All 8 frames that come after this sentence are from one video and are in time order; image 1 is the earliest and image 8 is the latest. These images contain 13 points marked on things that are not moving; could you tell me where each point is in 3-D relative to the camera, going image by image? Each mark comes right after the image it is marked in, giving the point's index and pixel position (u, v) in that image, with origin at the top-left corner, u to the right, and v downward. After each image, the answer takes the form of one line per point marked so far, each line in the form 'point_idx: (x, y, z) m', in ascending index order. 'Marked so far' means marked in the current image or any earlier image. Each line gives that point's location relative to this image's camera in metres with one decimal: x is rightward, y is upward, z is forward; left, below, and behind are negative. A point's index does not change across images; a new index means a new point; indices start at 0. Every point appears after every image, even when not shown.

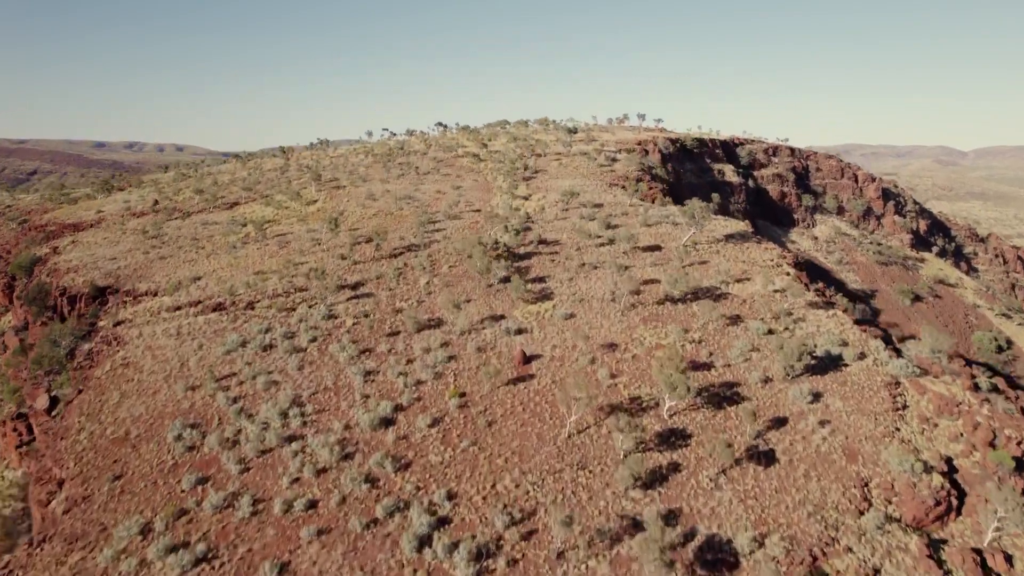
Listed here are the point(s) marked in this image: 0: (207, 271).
0: (-8.8, +0.5, +19.4) m
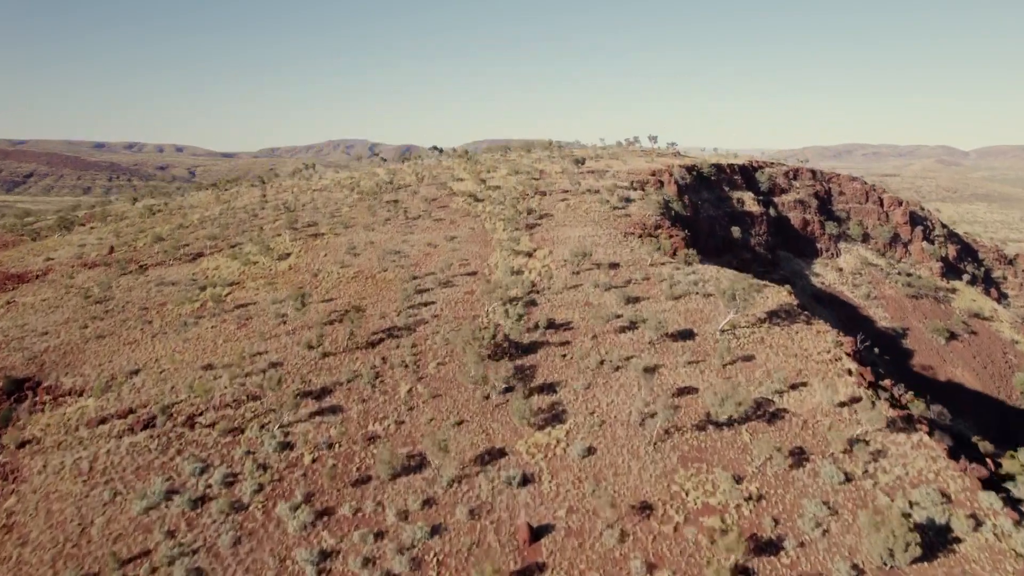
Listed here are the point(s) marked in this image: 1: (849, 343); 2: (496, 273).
0: (-8.7, -1.8, +16.1) m
1: (+8.0, -1.3, +16.0) m
2: (-0.5, +0.4, +19.7) m
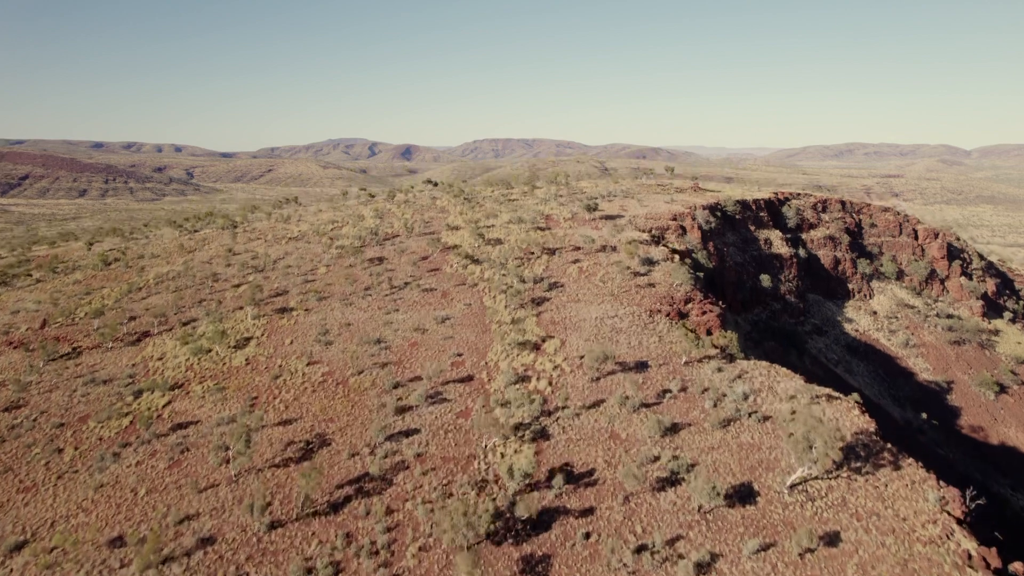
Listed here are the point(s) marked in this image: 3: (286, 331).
0: (-8.6, -4.4, +12.4) m
1: (+8.1, -3.9, +12.2) m
2: (-0.4, -2.2, +15.9) m
3: (-6.5, -1.2, +19.2) m
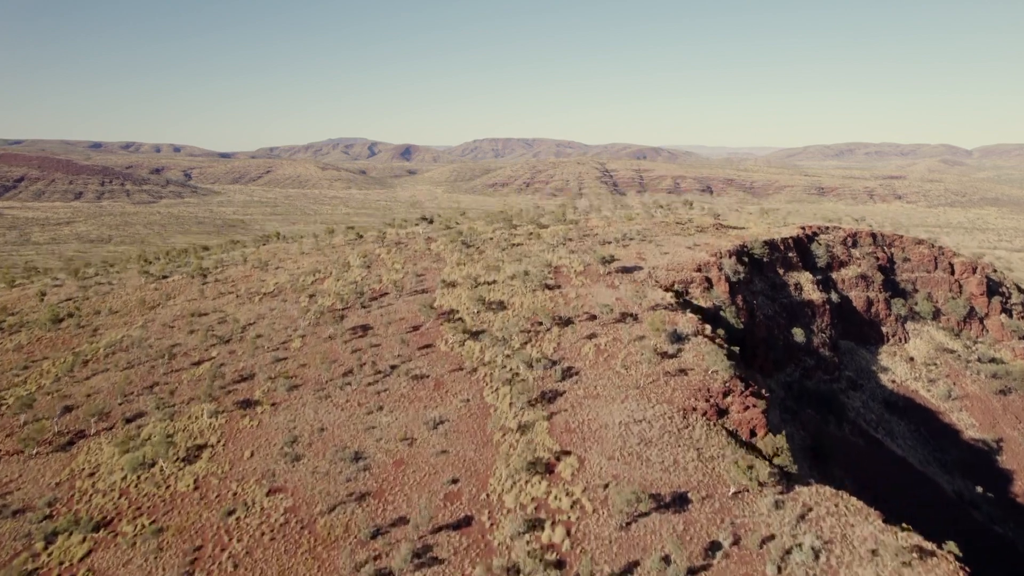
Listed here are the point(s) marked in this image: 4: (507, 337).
0: (-8.5, -6.7, +9.1) m
1: (+8.3, -6.2, +9.0) m
2: (-0.2, -4.5, +12.7) m
3: (-6.3, -3.5, +15.9) m
4: (-0.2, -1.4, +19.3) m
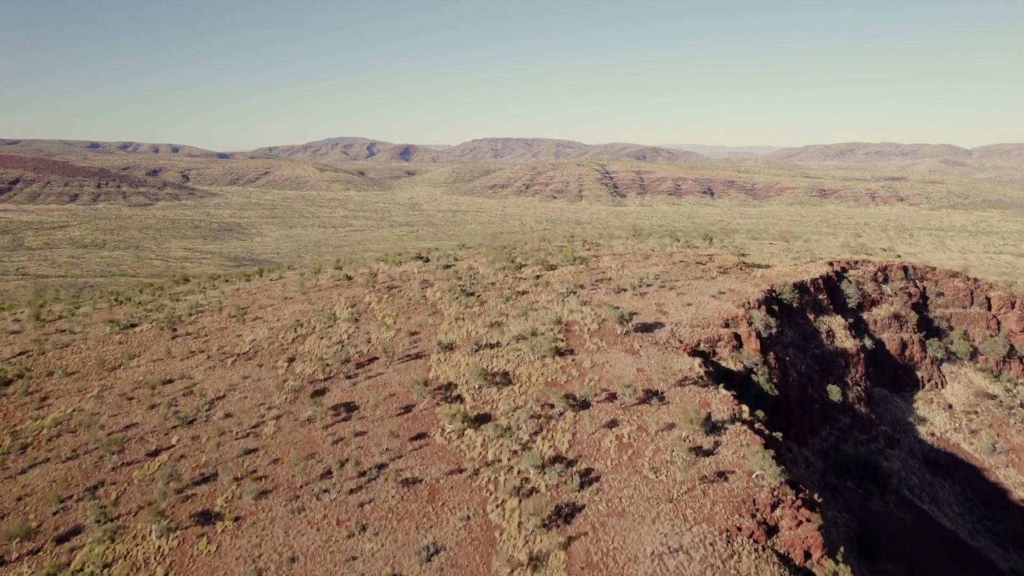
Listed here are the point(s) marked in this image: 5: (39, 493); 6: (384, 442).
0: (-8.3, -8.7, +6.4) m
1: (+8.5, -8.2, +6.2) m
2: (0.0, -6.5, +9.9) m
3: (-6.1, -5.5, +13.2) m
4: (0.0, -3.4, +16.6) m
5: (-11.1, -4.8, +15.9) m
6: (-3.1, -3.8, +16.4) m
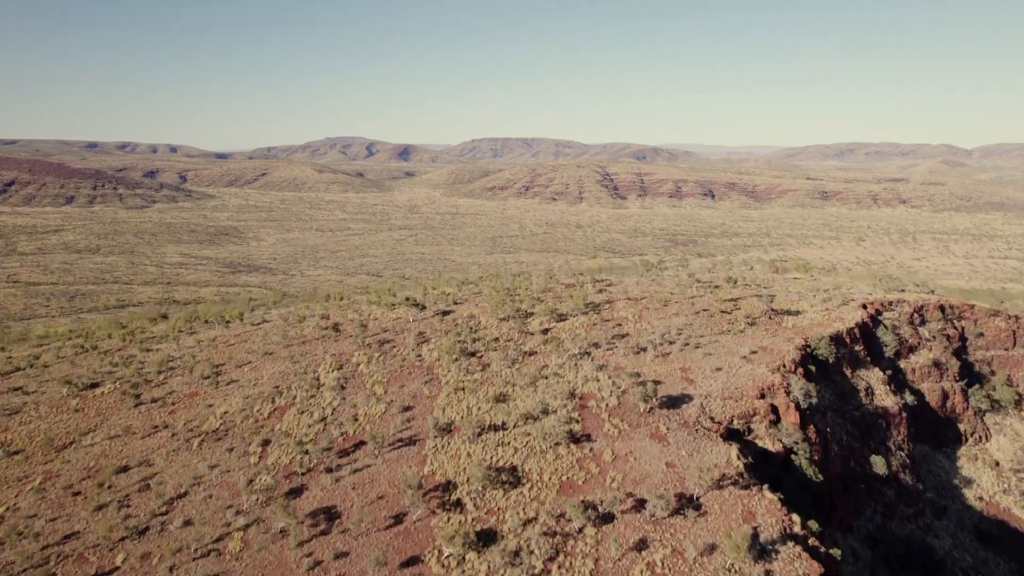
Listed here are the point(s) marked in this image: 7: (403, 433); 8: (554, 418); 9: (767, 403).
0: (-8.0, -10.7, +3.6) m
1: (+8.7, -10.2, +3.5) m
2: (+0.2, -8.5, +7.2) m
3: (-5.9, -7.5, +10.4) m
4: (+0.2, -5.4, +13.9) m
5: (-10.8, -6.8, +13.2) m
6: (-2.9, -5.7, +13.7) m
7: (-2.9, -3.9, +18.2) m
8: (+1.1, -3.5, +18.3) m
9: (+7.6, -3.5, +19.9) m
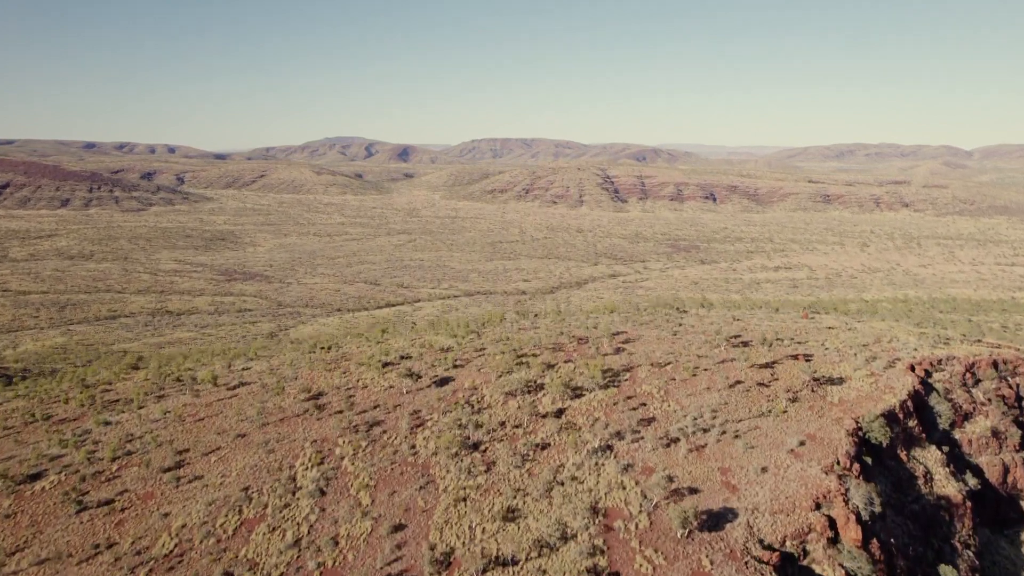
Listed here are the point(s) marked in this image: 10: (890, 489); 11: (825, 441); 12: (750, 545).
0: (-7.8, -13.0, +0.5) m
1: (+9.0, -12.5, +0.4) m
2: (+0.5, -10.8, +4.0) m
3: (-5.6, -9.8, +7.3) m
4: (+0.5, -7.7, +10.7) m
5: (-10.6, -9.1, +10.0) m
6: (-2.7, -8.1, +10.5) m
7: (-2.7, -6.2, +15.0) m
8: (+1.4, -5.8, +15.1) m
9: (+7.9, -5.8, +16.8) m
10: (+11.5, -6.1, +20.4) m
11: (+9.2, -4.5, +19.7) m
12: (+5.6, -6.0, +15.6) m
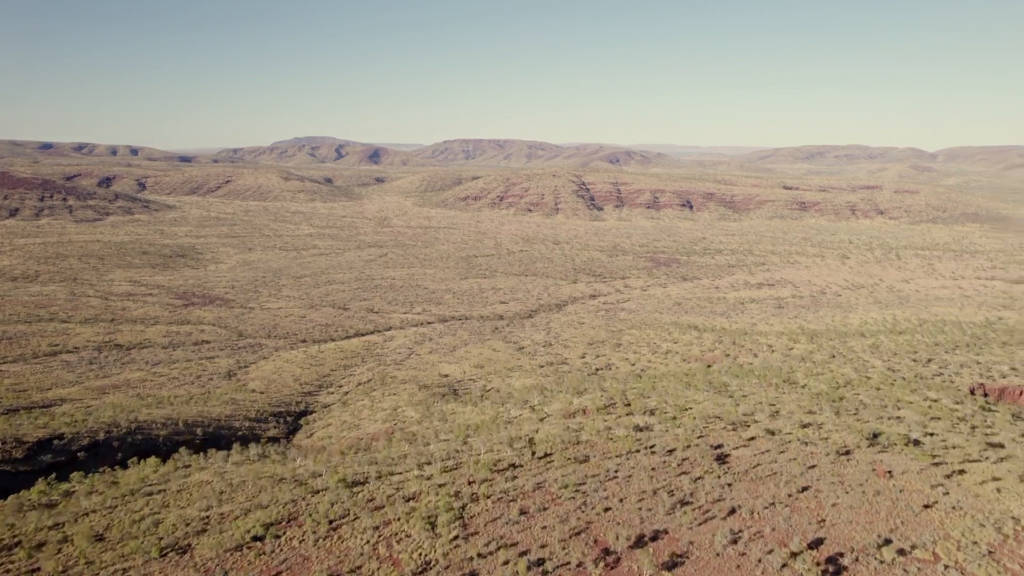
0: (-6.6, -19.0, -7.8) m
1: (+10.2, -18.4, -7.2) m
2: (+1.5, -16.7, -3.9) m
3: (-4.7, -15.8, -0.9) m
4: (+1.3, -13.6, +2.7) m
5: (-9.8, -15.1, +1.6) m
6: (-1.9, -14.0, +2.4) m
7: (-2.1, -12.1, +6.9) m
8: (+2.0, -11.8, +7.2) m
9: (+8.4, -11.7, +9.1) m
10: (+11.9, -12.0, +12.8) m
11: (+9.6, -10.3, +12.0) m
12: (+6.1, -11.9, +7.8) m
